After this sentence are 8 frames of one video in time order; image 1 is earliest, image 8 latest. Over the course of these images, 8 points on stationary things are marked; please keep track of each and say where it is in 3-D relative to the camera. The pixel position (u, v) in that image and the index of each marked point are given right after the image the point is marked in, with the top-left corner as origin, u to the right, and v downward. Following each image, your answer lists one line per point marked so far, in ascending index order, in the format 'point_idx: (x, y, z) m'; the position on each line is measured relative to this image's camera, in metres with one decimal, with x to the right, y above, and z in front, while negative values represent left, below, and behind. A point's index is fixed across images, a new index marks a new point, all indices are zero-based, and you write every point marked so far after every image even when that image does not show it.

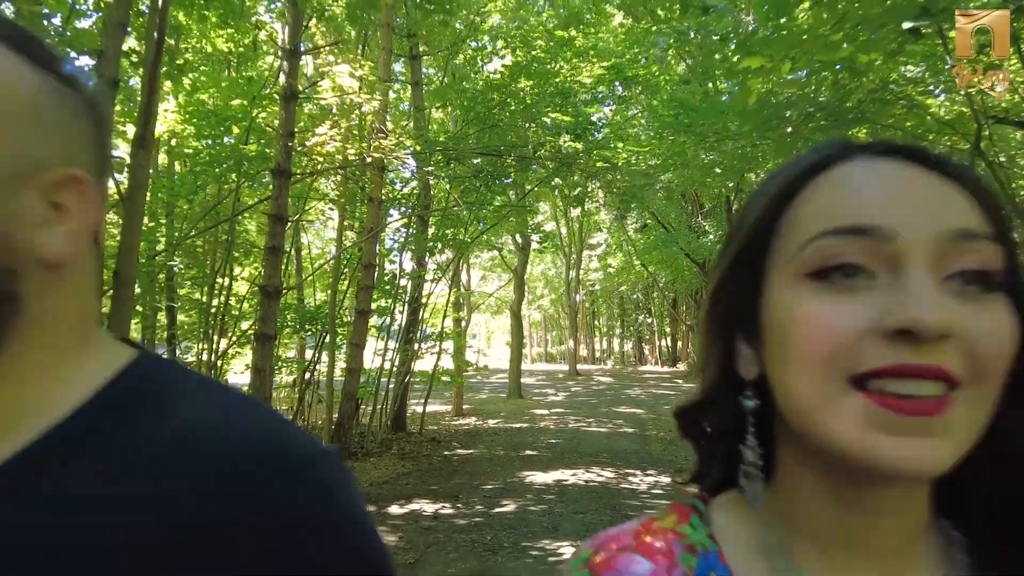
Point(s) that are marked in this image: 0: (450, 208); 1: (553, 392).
0: (-0.8, +1.0, +8.8) m
1: (+1.1, -2.9, +18.8) m
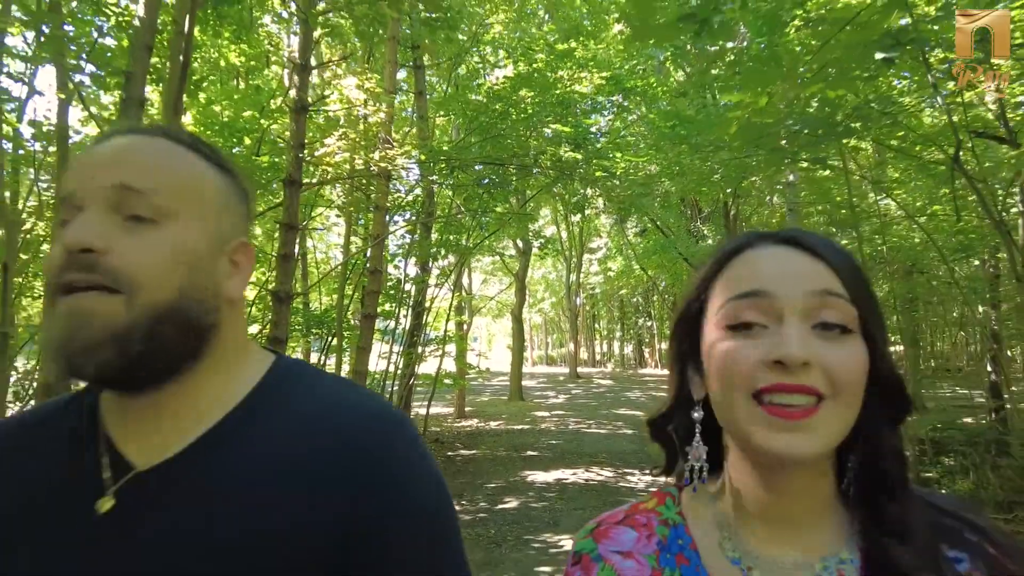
0: (-0.8, +1.0, +9.1) m
1: (+1.2, -3.0, +19.0) m
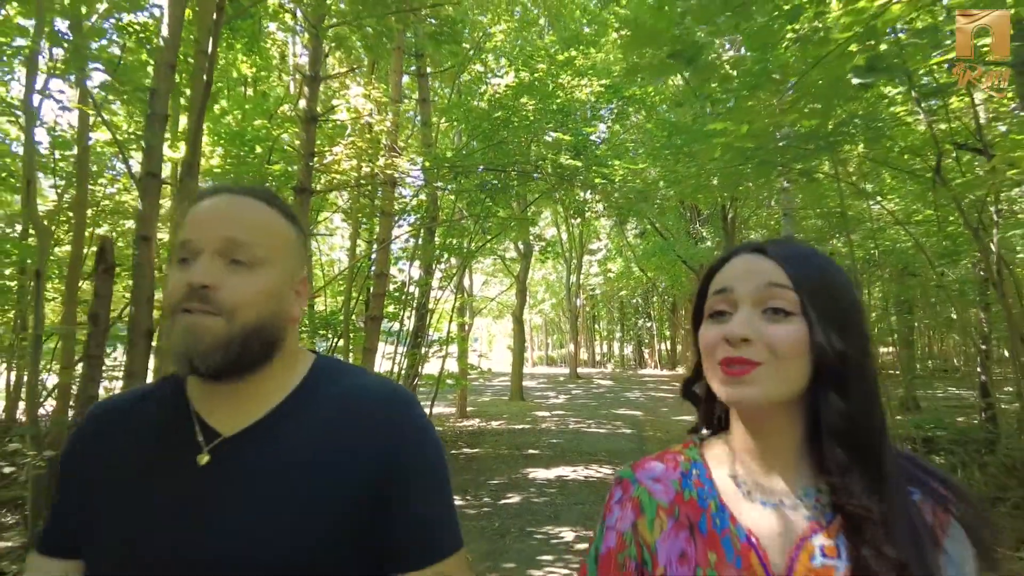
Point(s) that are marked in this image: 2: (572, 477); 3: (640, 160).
0: (-0.8, +0.9, +9.3) m
1: (+1.2, -3.0, +19.2) m
2: (+0.6, -2.0, +7.1) m
3: (+1.8, +1.8, +9.6) m
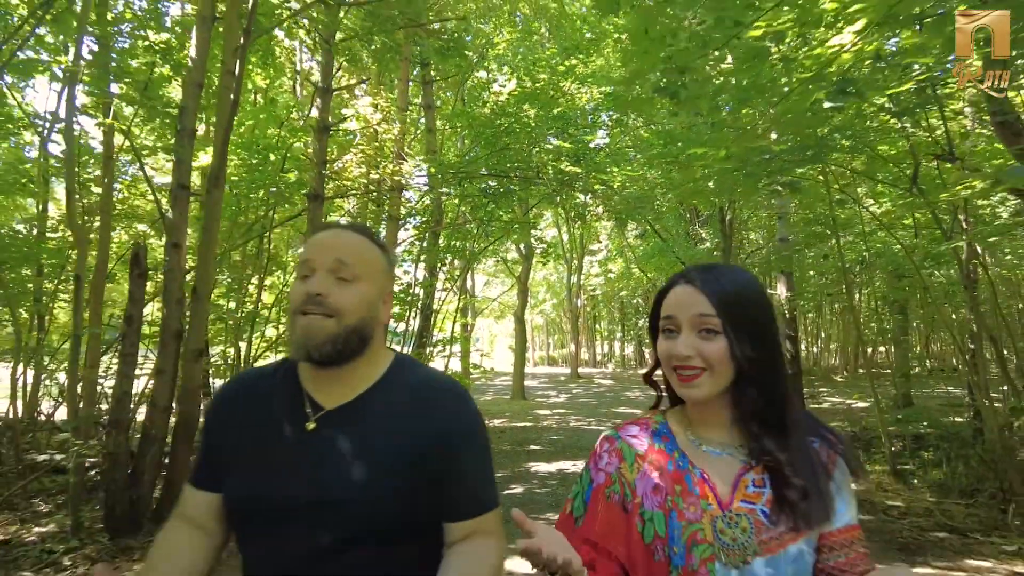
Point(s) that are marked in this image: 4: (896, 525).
0: (-0.7, +0.9, +9.6) m
1: (+1.2, -3.0, +19.5) m
2: (+0.7, -2.0, +7.4) m
3: (+1.8, +1.8, +9.9) m
4: (+3.1, -1.9, +5.4) m
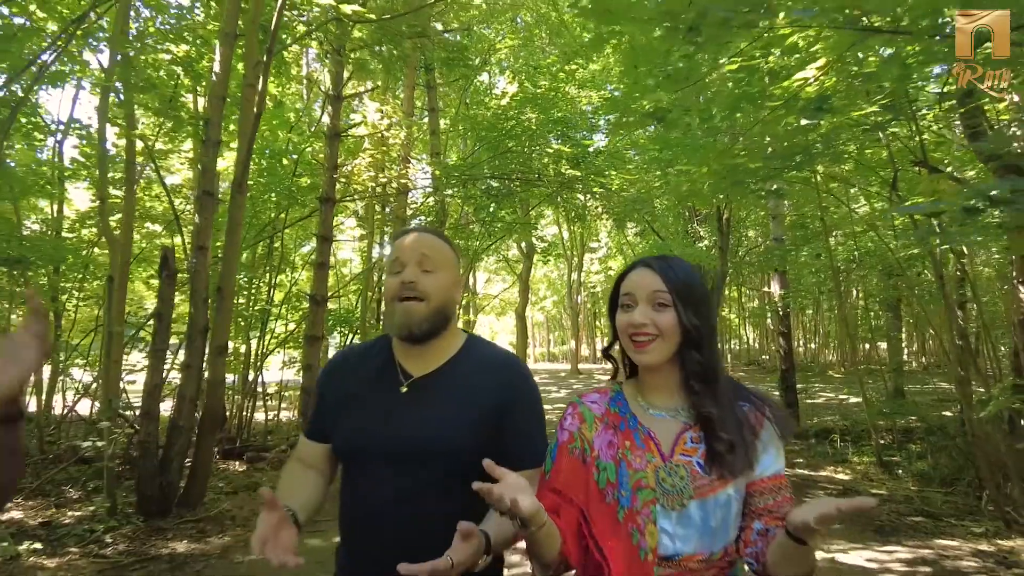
0: (-0.7, +0.9, +9.9) m
1: (+1.3, -2.9, +19.9) m
2: (+0.7, -2.0, +7.7) m
3: (+1.9, +1.8, +10.2) m
4: (+3.1, -1.9, +5.8) m
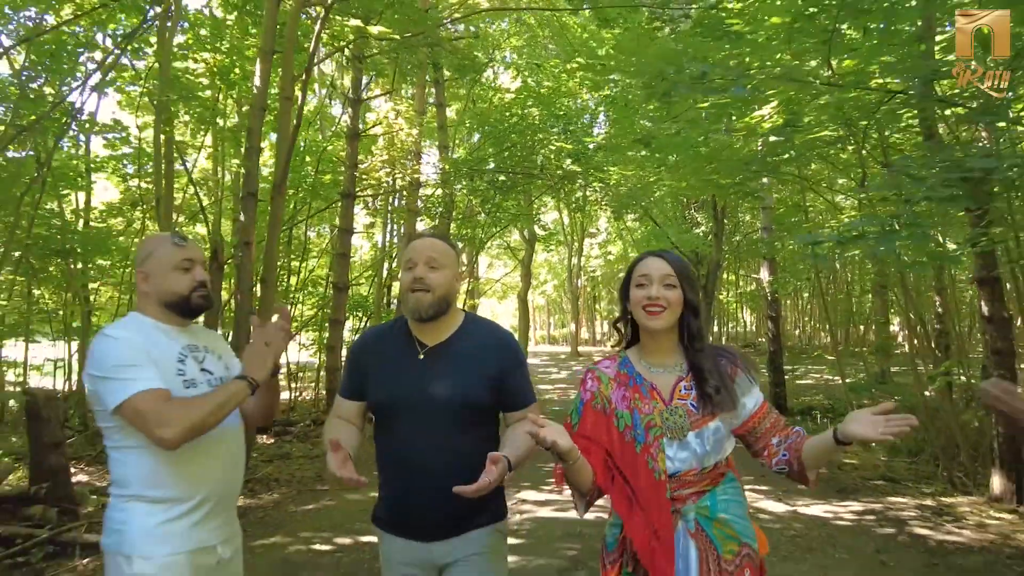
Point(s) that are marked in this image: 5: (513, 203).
0: (-0.6, +1.1, +10.6) m
1: (+1.3, -2.5, +20.6) m
2: (+0.7, -1.8, +8.4) m
3: (+1.9, +2.0, +10.8) m
4: (+3.1, -1.8, +6.5) m
5: (0.0, +1.4, +10.9) m
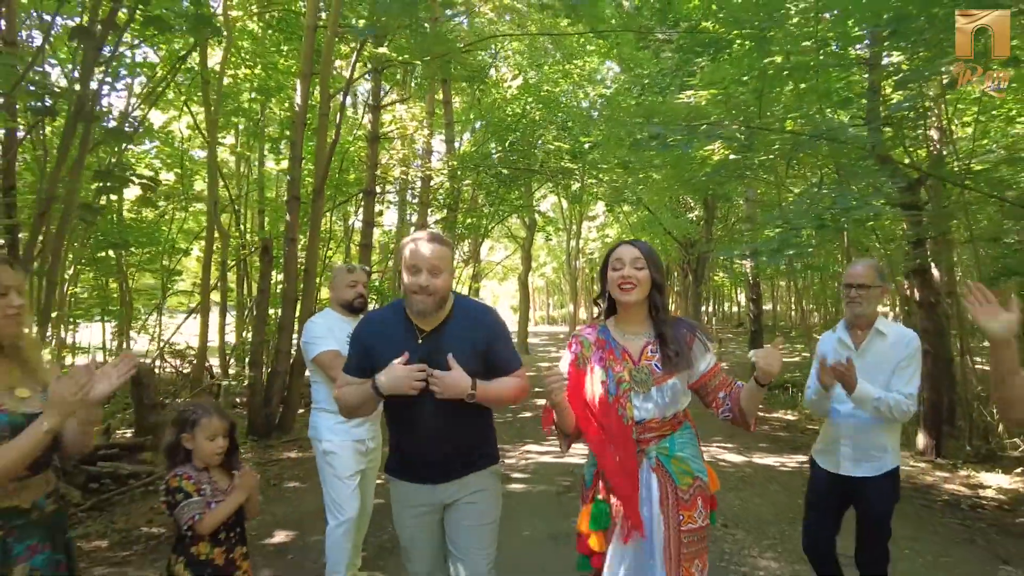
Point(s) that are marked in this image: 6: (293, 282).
0: (-0.6, +1.4, +11.5) m
1: (+1.4, -2.0, +21.6) m
2: (+0.8, -1.6, +9.4) m
3: (+2.0, +2.3, +11.7) m
4: (+3.2, -1.6, +7.5) m
5: (+0.1, +1.6, +11.9) m
6: (-2.1, +0.1, +6.5) m
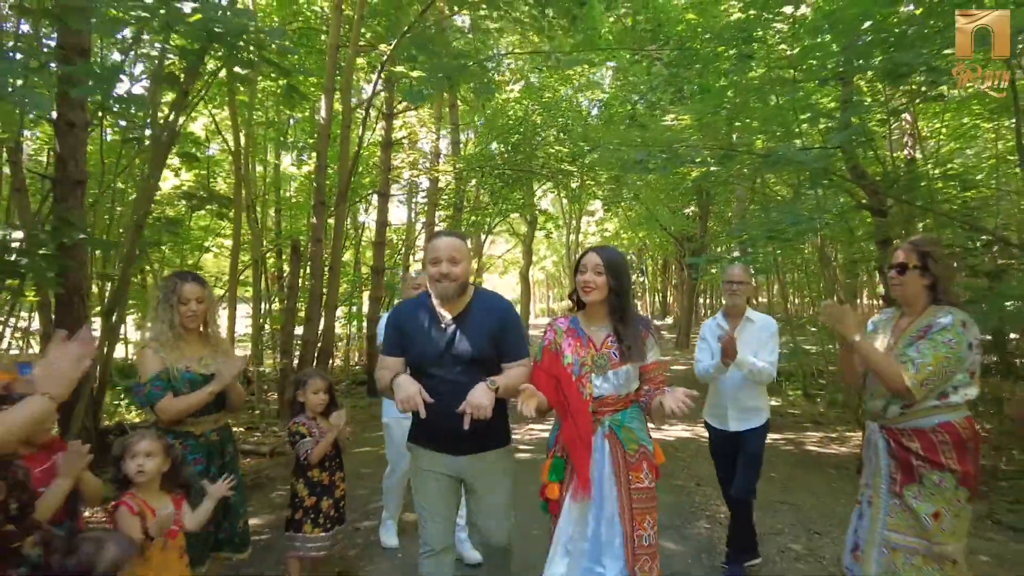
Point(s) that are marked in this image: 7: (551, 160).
0: (-0.5, +1.5, +12.2) m
1: (+1.4, -1.7, +22.3) m
2: (+0.8, -1.6, +10.1) m
3: (+2.0, +2.4, +12.4) m
4: (+3.3, -1.6, +8.2) m
5: (+0.1, +1.7, +12.5) m
6: (-2.0, +0.1, +7.2) m
7: (+0.6, +2.1, +11.0) m
